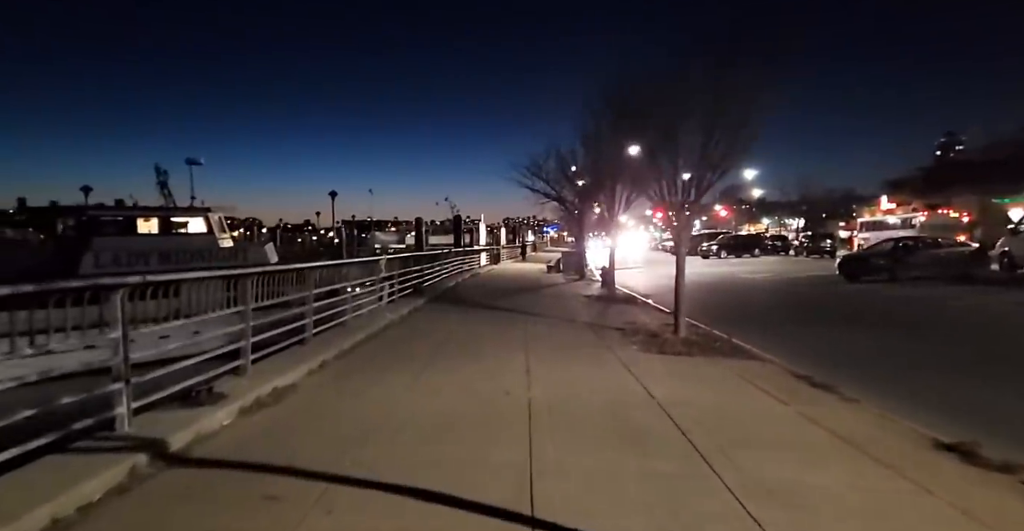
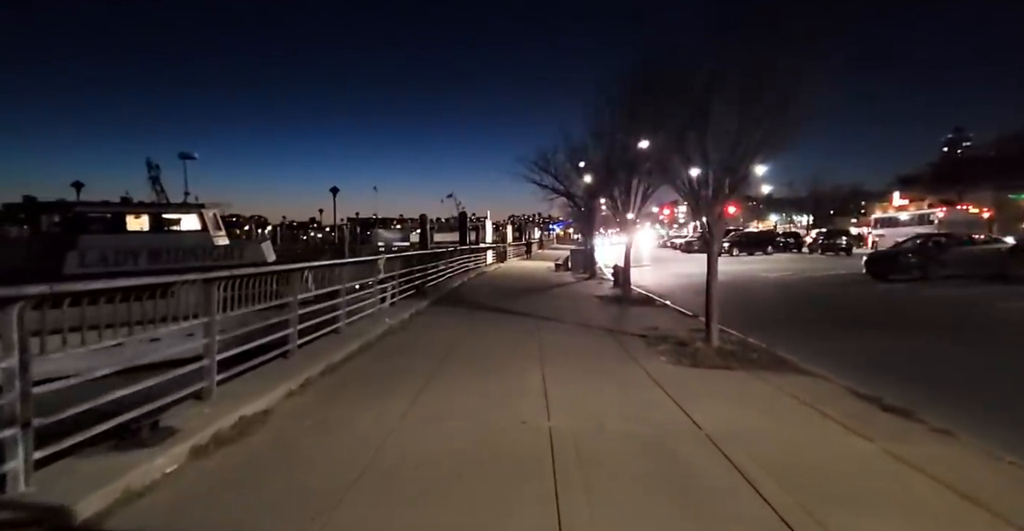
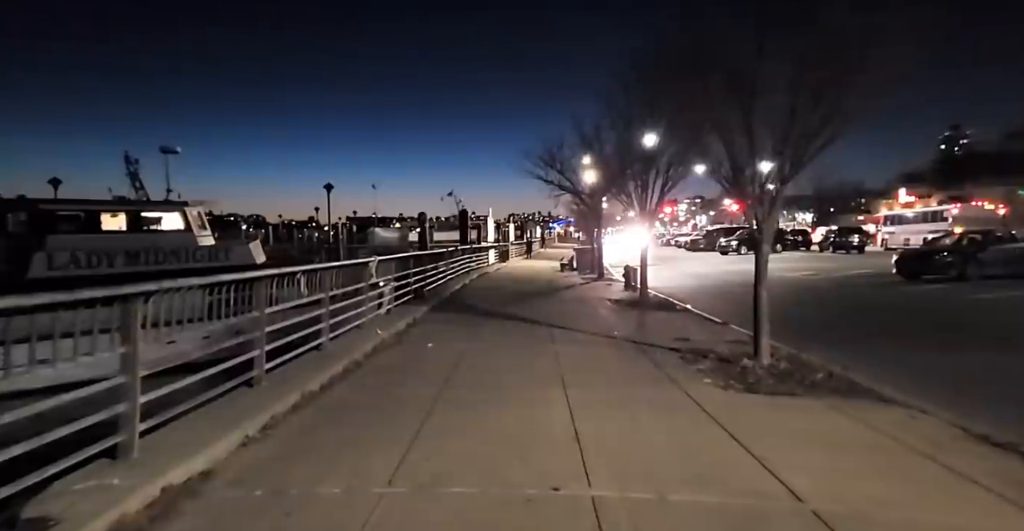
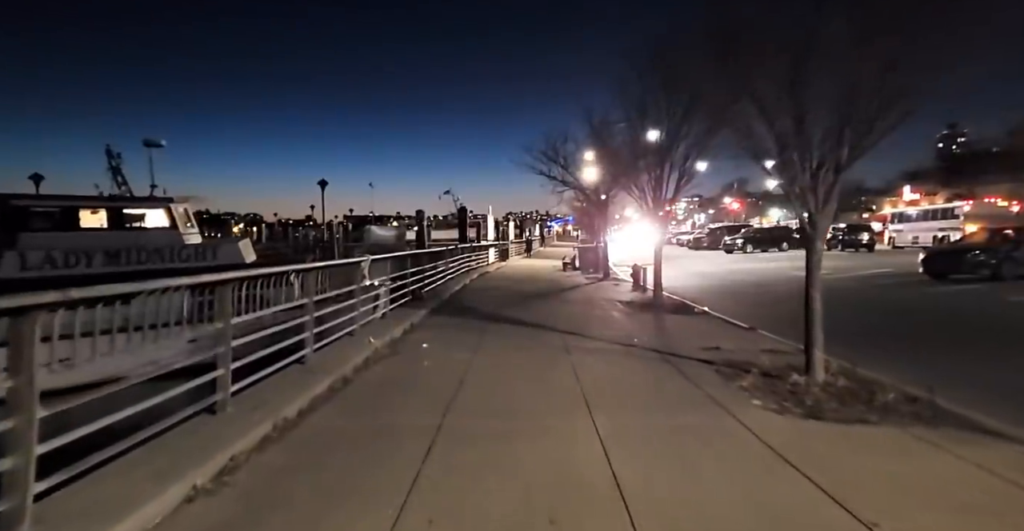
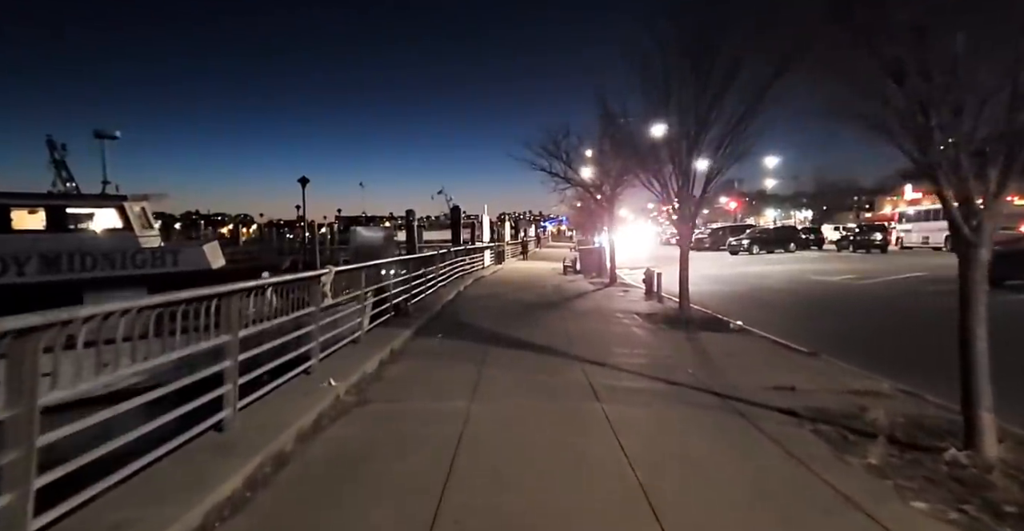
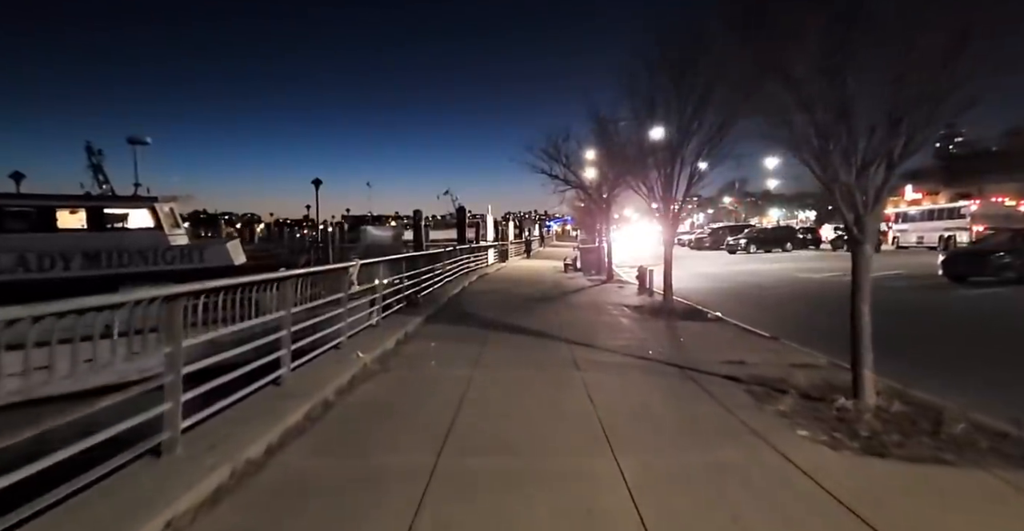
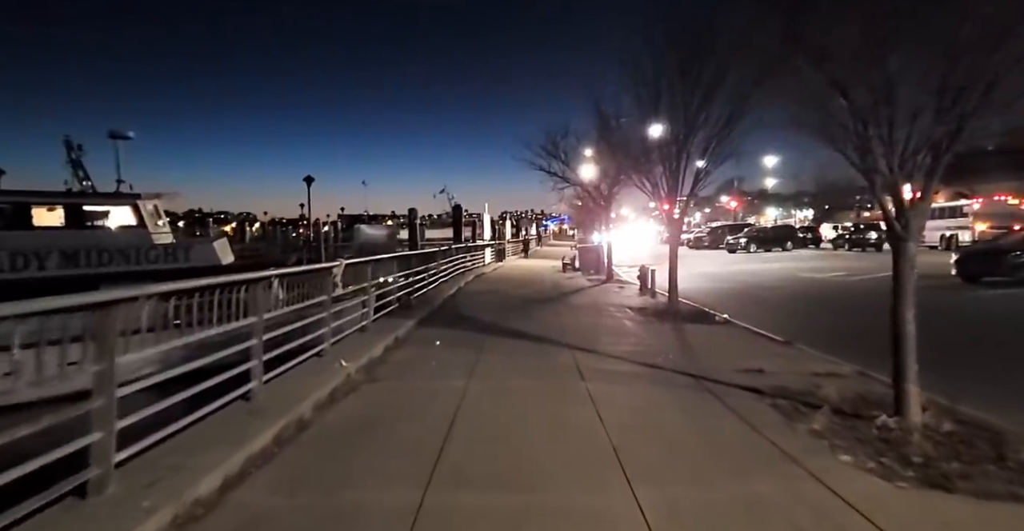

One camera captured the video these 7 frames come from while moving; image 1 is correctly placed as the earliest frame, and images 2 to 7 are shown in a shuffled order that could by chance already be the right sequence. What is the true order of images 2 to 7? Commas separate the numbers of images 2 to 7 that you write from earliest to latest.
2, 3, 4, 6, 7, 5
